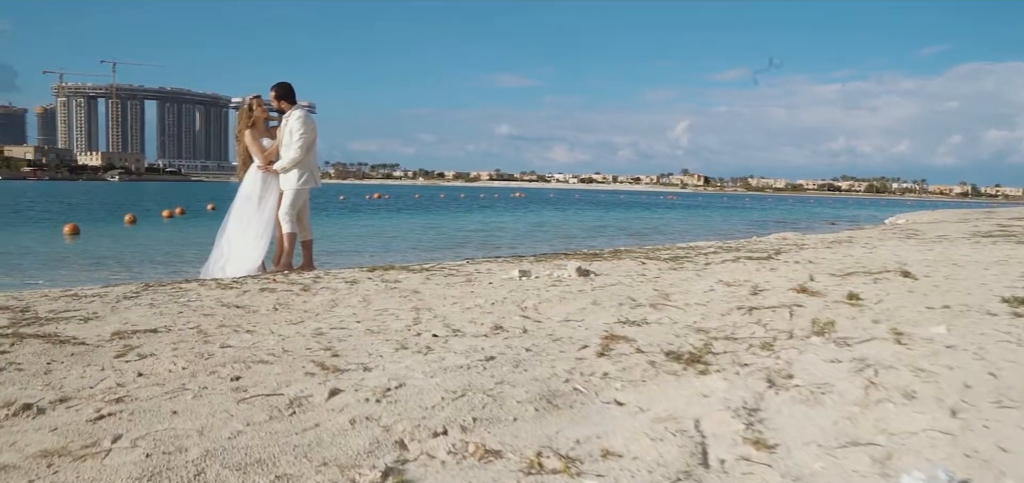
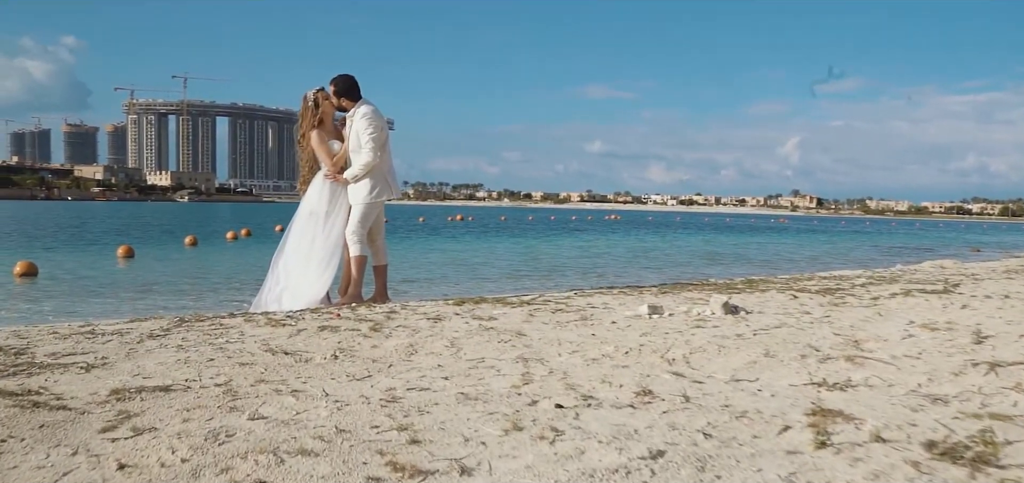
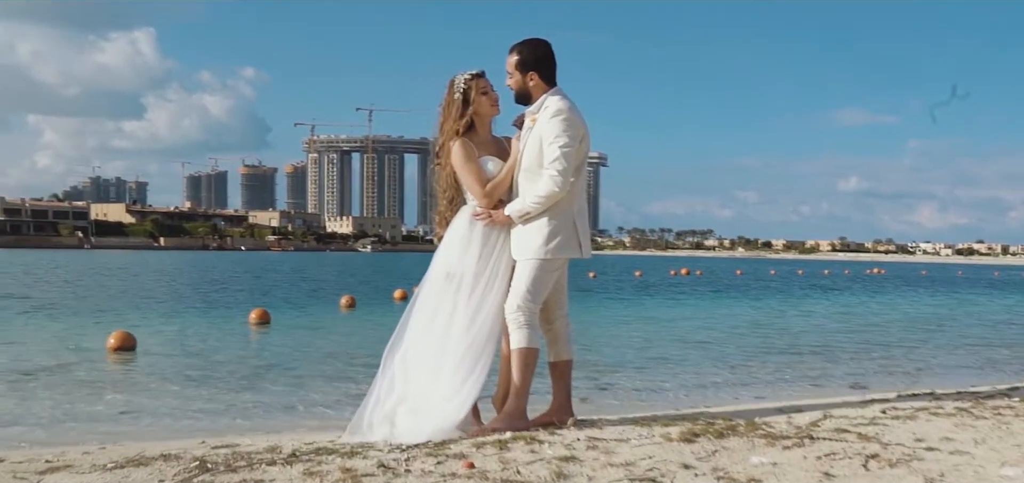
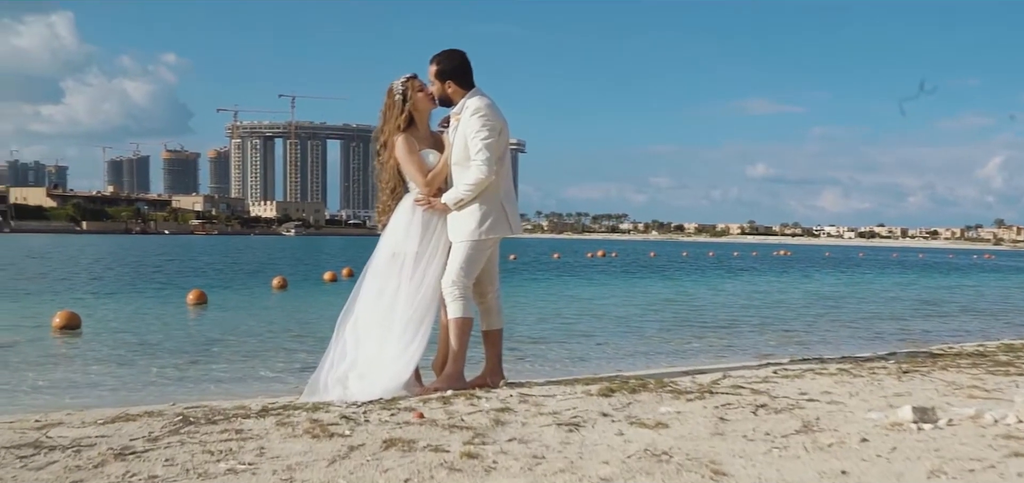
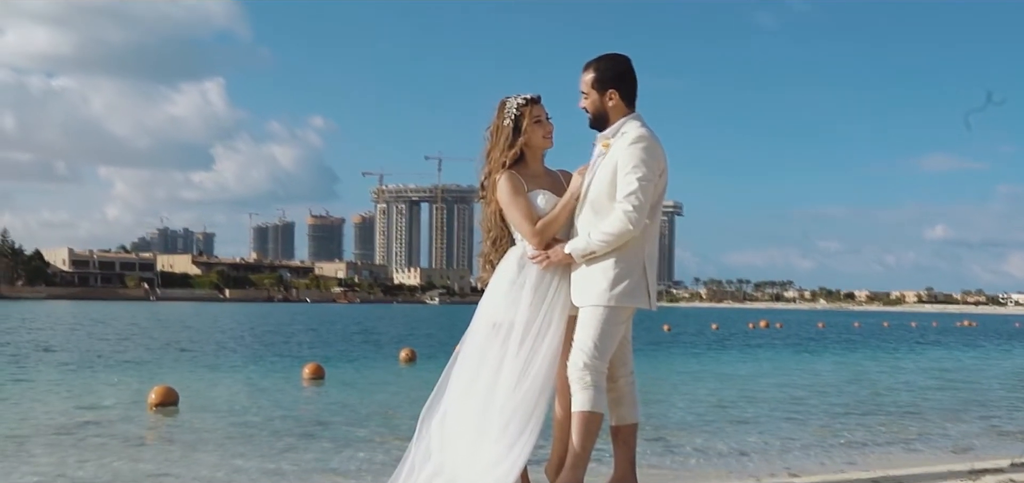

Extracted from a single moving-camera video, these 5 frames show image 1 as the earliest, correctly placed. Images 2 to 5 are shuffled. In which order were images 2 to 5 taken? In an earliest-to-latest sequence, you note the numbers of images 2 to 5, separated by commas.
2, 4, 3, 5
